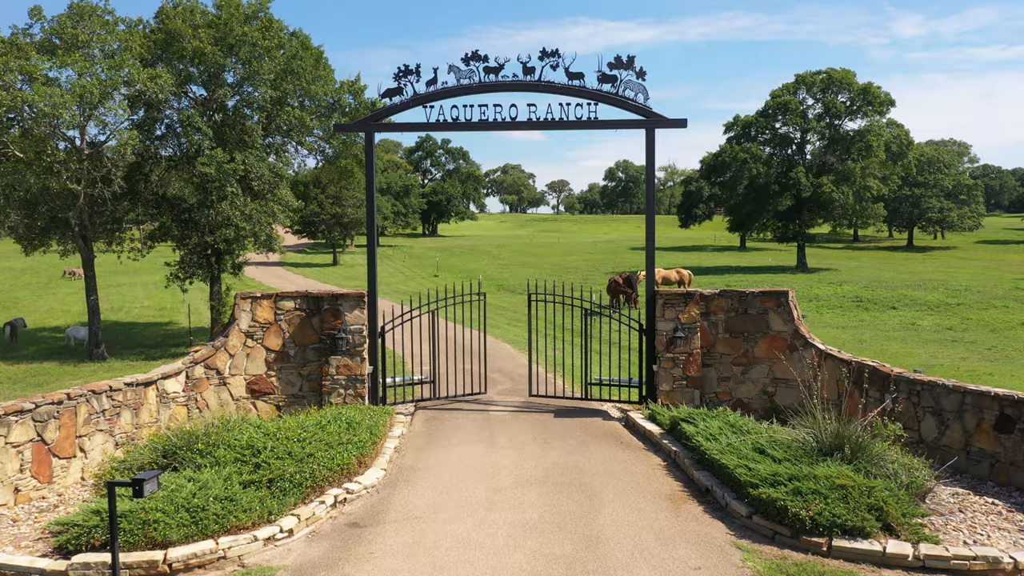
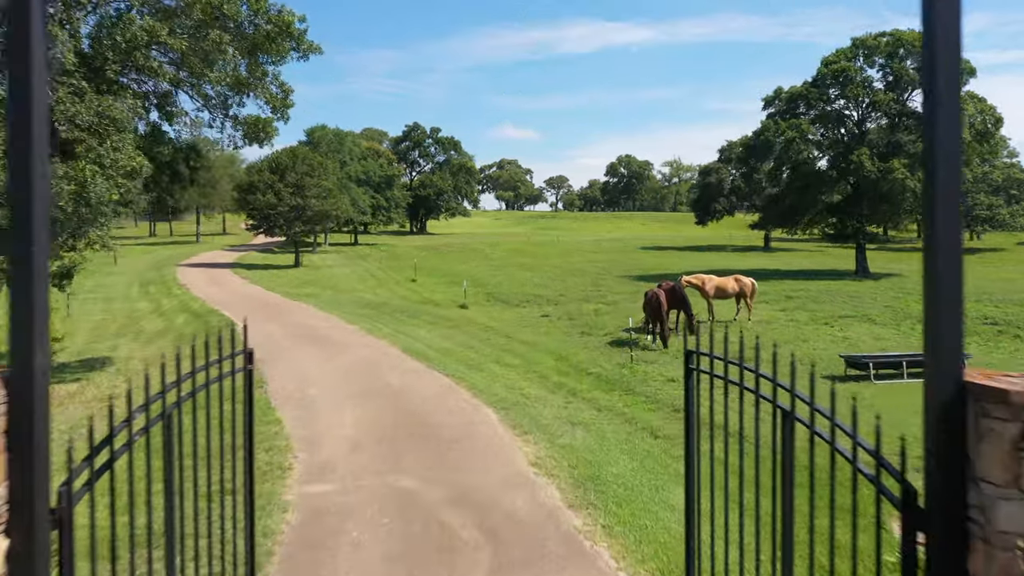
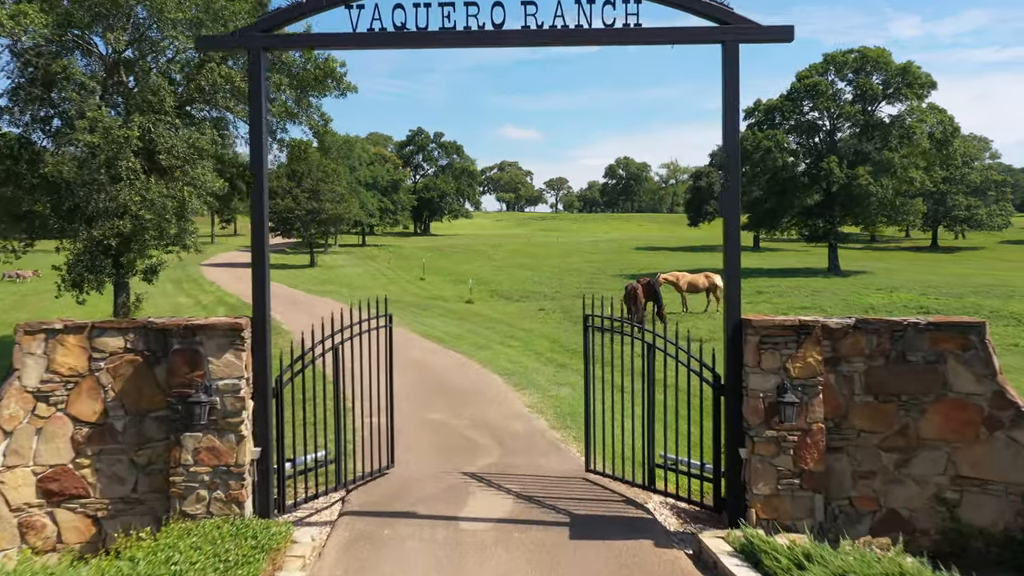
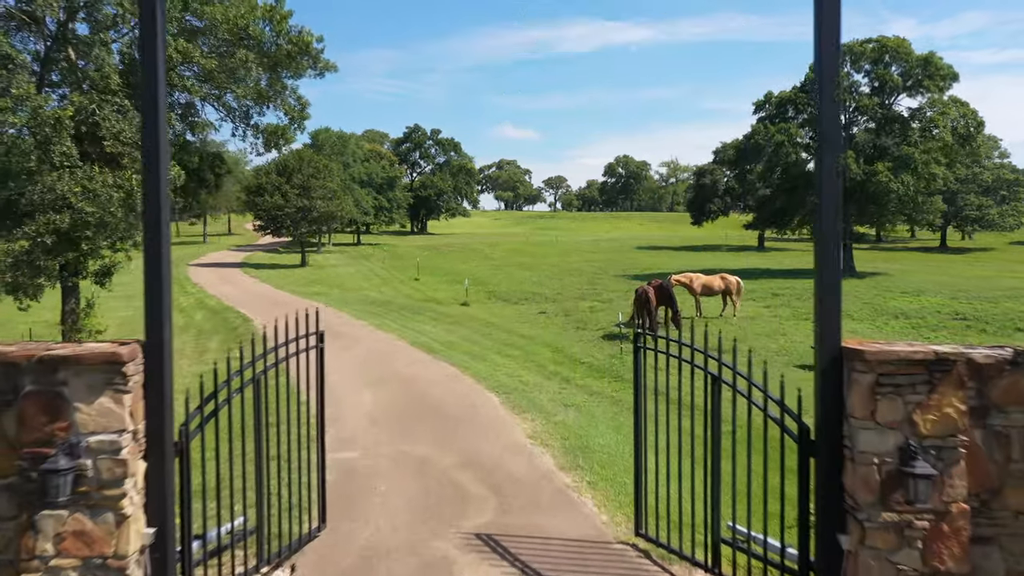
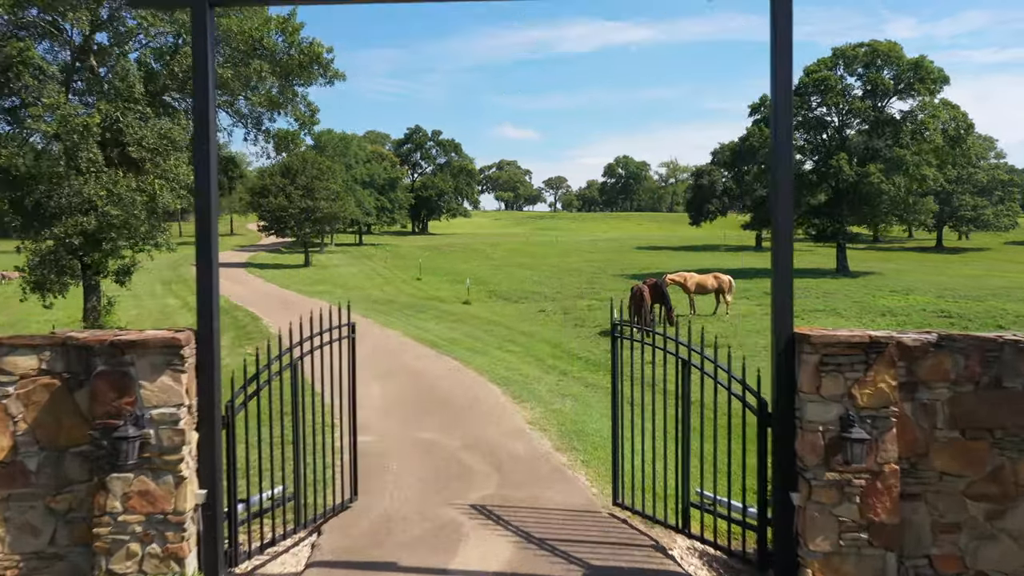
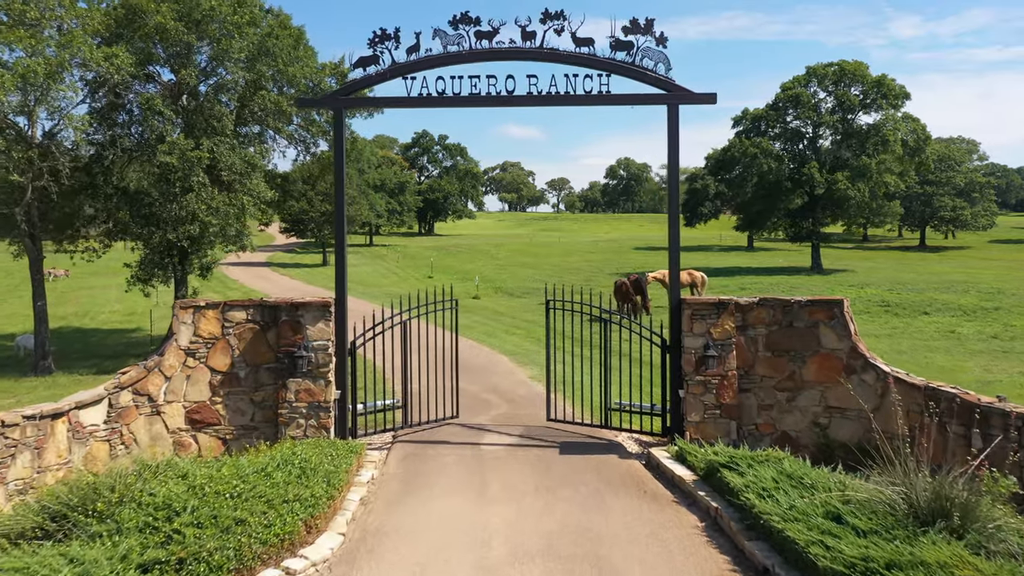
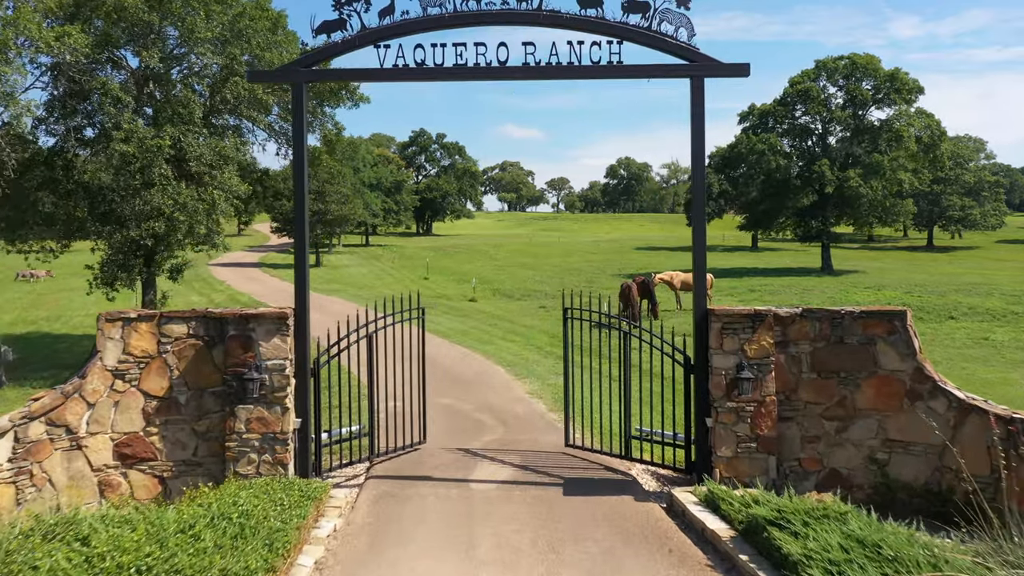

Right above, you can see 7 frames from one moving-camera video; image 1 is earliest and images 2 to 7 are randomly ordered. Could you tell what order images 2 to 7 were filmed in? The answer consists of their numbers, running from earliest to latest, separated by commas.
6, 7, 3, 5, 4, 2
